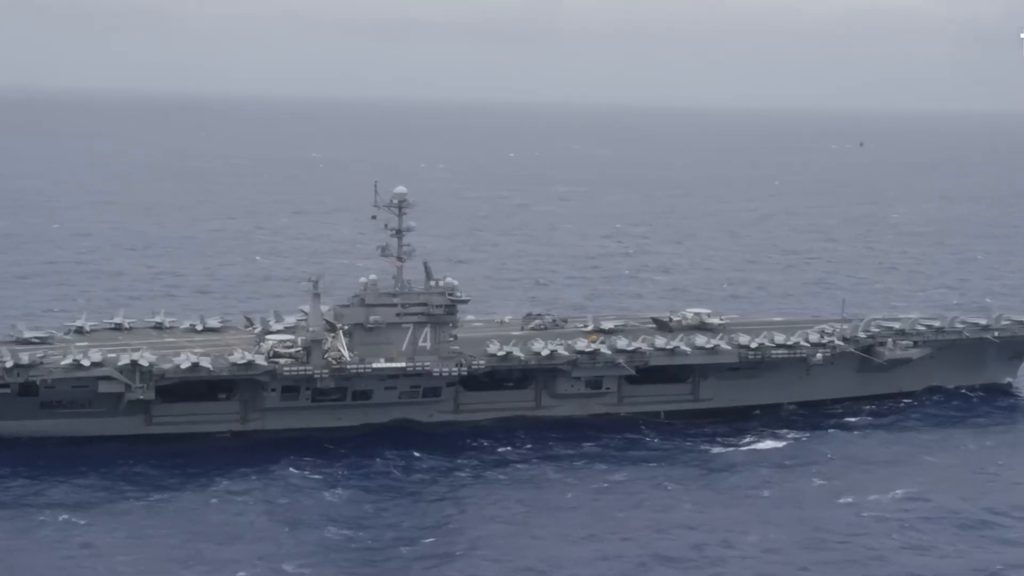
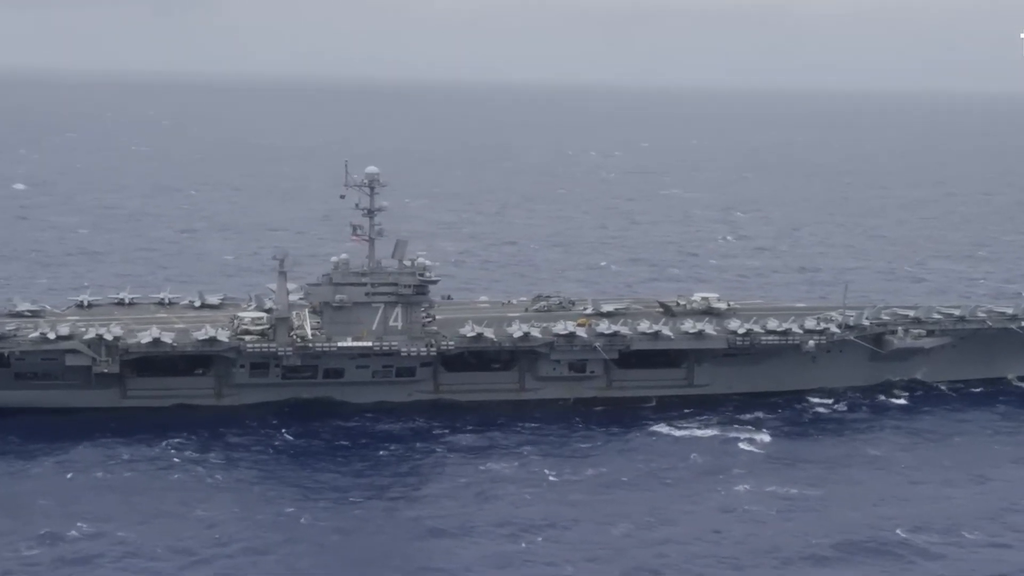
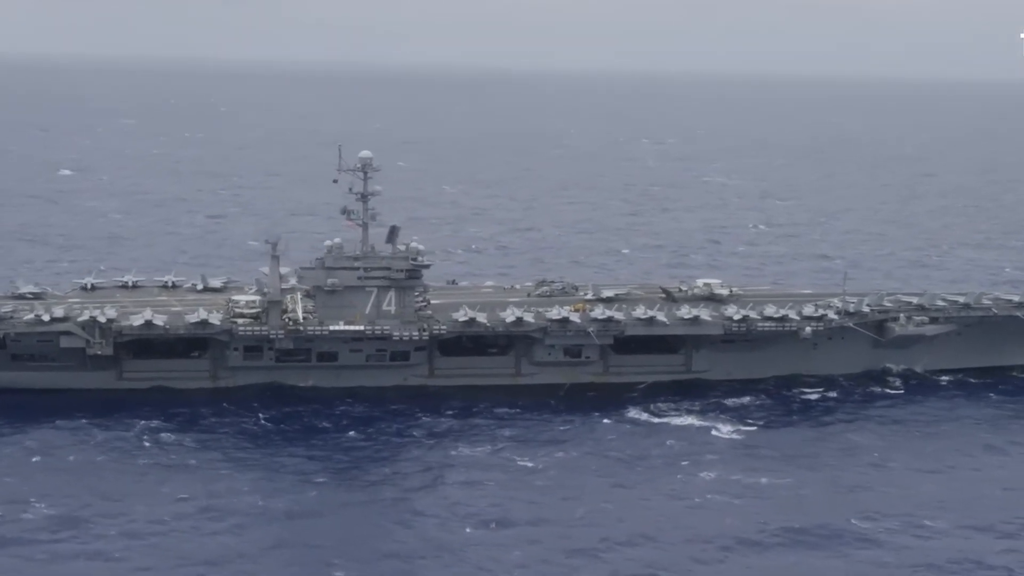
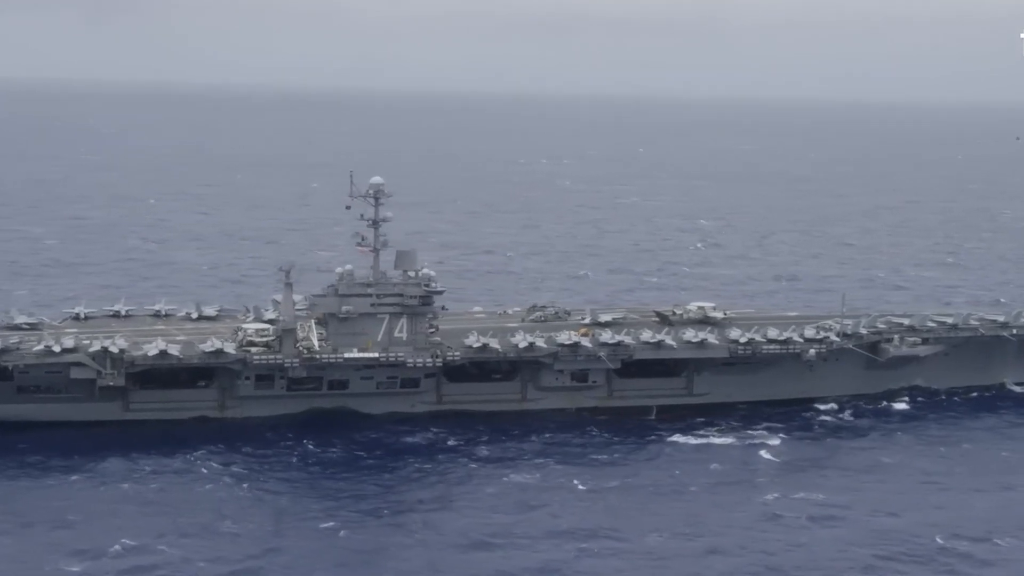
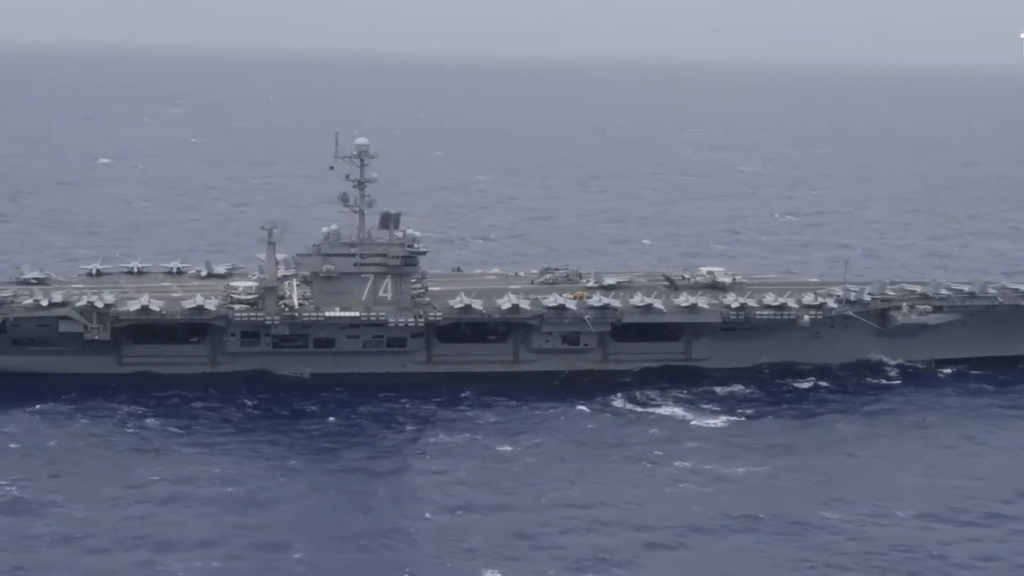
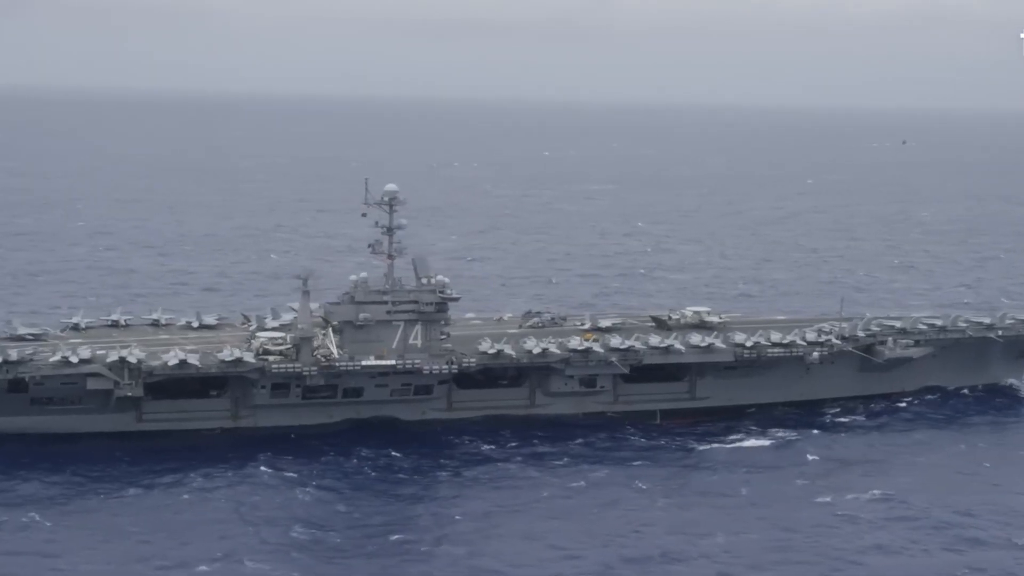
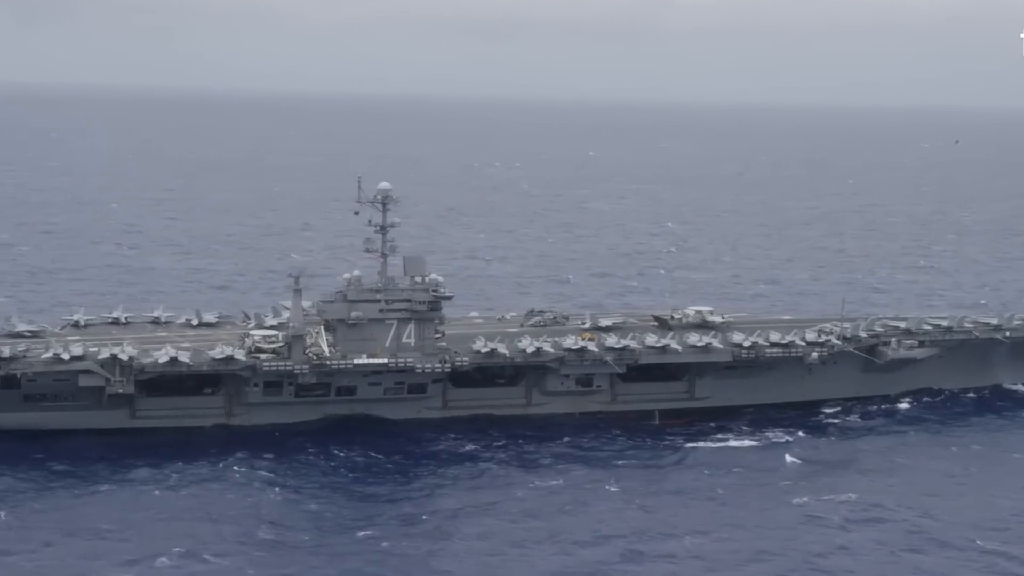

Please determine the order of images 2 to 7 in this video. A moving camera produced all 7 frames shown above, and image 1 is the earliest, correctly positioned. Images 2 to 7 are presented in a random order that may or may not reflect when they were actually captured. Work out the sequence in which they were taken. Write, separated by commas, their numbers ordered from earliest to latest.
6, 7, 4, 2, 3, 5
